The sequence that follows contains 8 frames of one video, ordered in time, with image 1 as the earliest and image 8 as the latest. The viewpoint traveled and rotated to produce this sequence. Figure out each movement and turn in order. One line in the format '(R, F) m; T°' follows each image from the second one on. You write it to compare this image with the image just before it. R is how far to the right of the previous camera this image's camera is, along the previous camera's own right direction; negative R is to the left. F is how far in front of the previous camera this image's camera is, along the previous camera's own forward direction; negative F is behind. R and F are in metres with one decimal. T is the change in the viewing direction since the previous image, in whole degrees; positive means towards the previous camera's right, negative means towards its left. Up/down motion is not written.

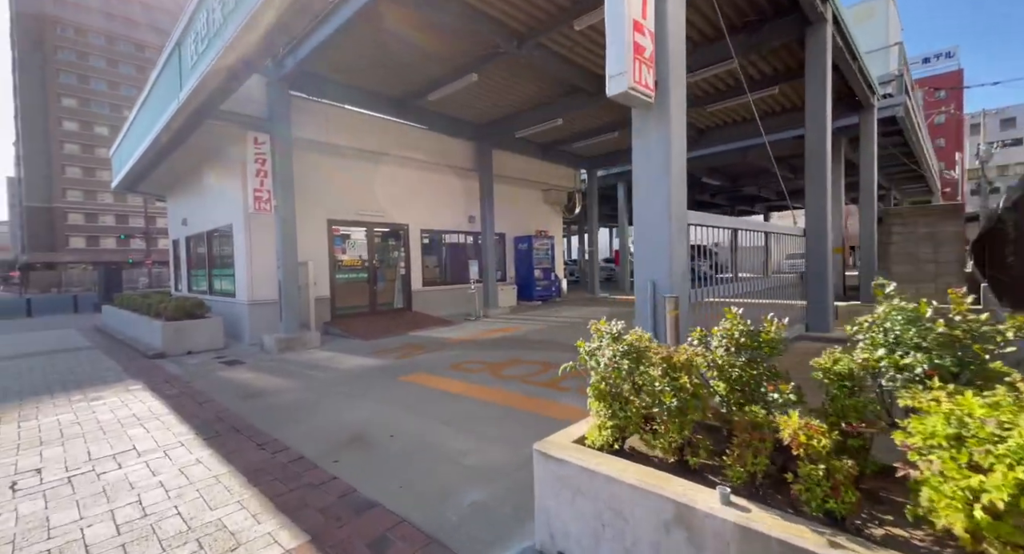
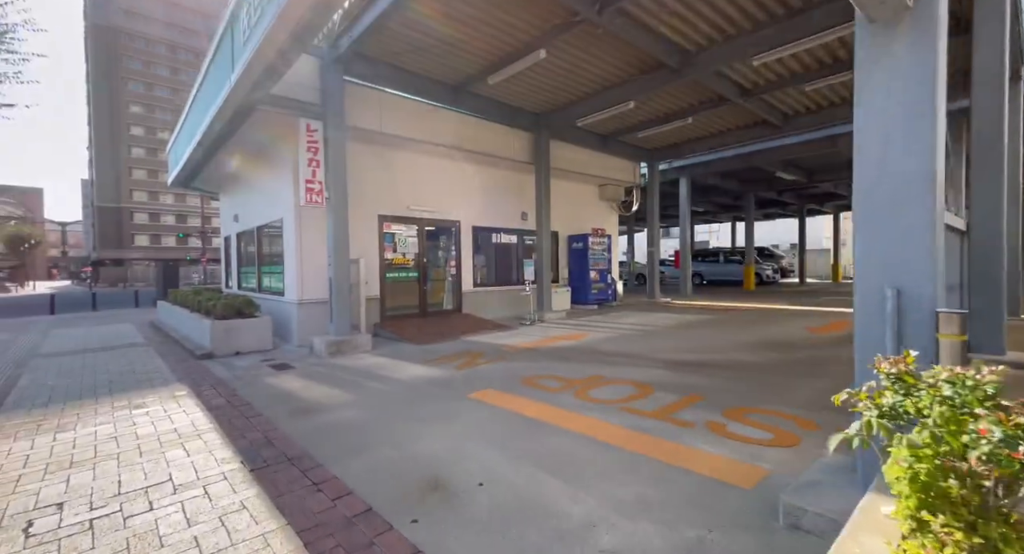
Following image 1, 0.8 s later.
(-0.6, +0.8) m; -5°
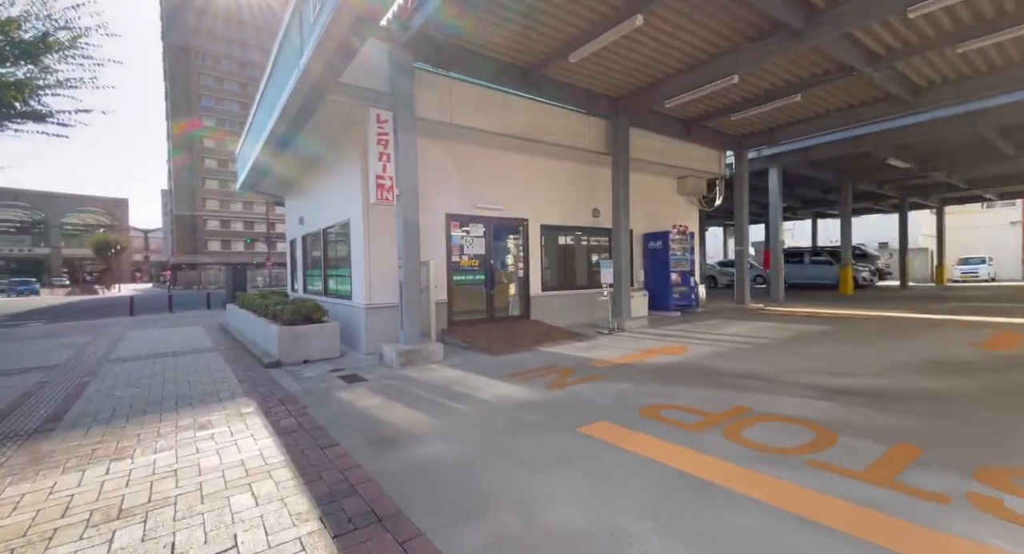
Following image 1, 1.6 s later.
(-0.6, +0.9) m; -6°
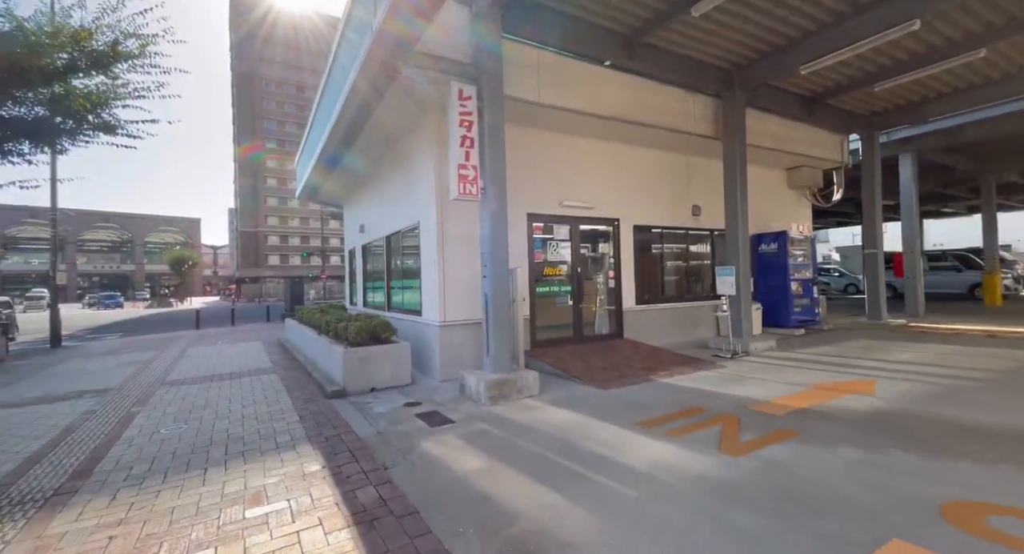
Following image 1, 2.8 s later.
(-0.9, +1.4) m; -6°
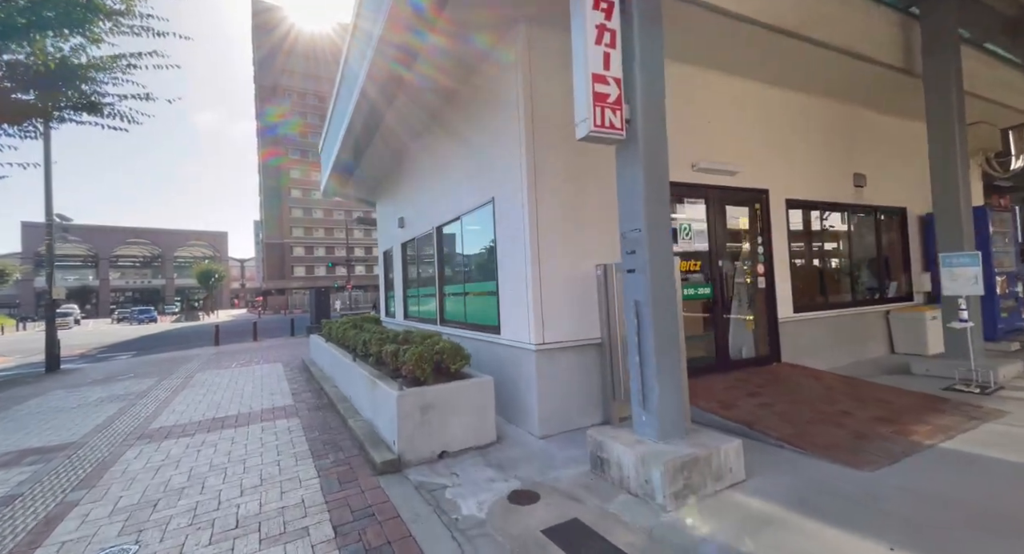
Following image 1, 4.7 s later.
(-1.2, +2.3) m; -3°
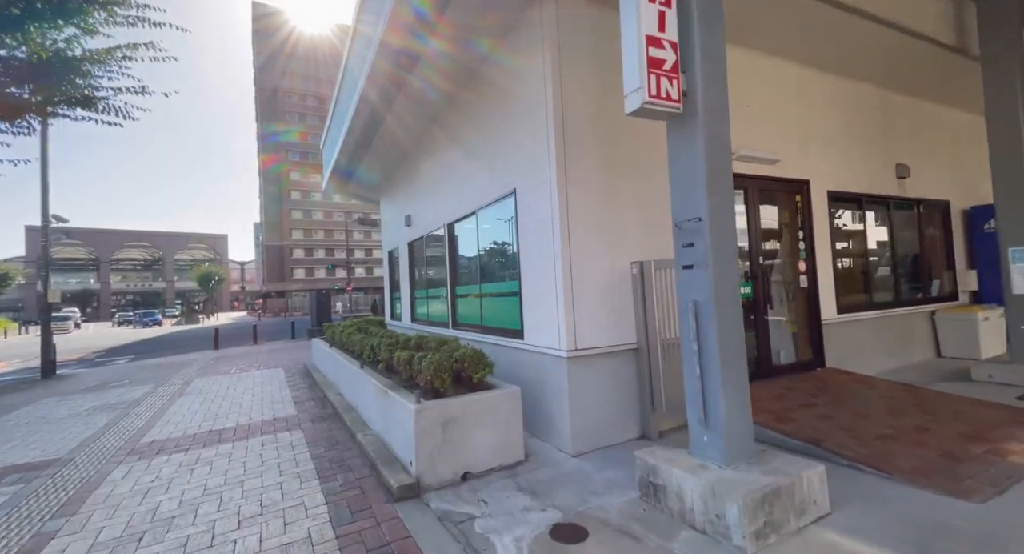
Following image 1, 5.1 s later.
(-0.2, +0.5) m; 0°
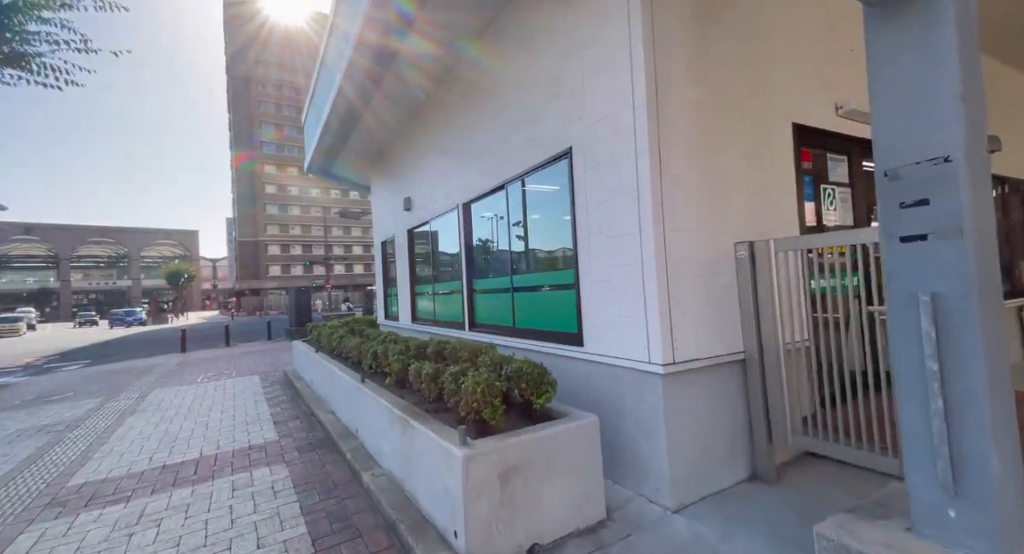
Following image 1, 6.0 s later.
(-0.6, +1.1) m; +3°
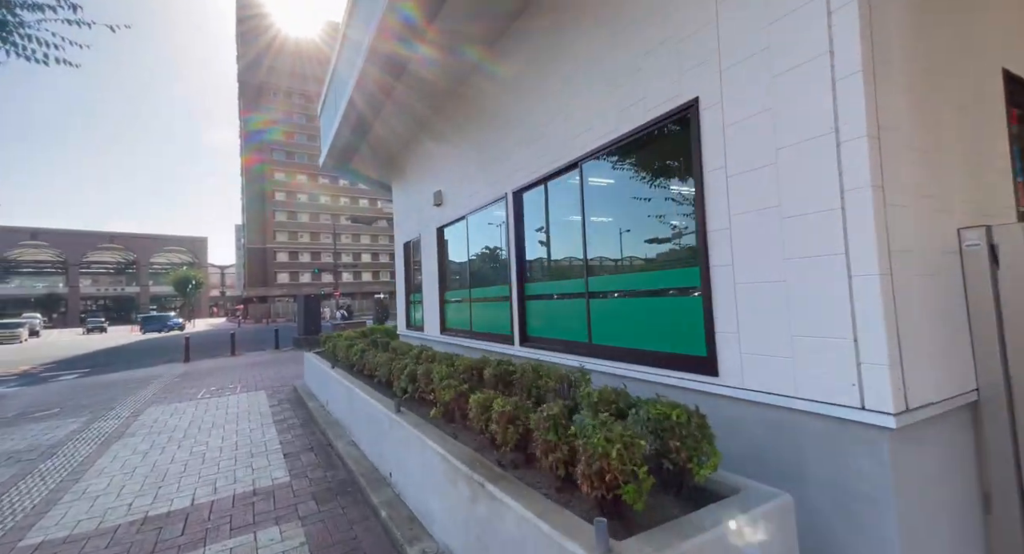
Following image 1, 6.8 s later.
(-0.6, +1.0) m; -1°
